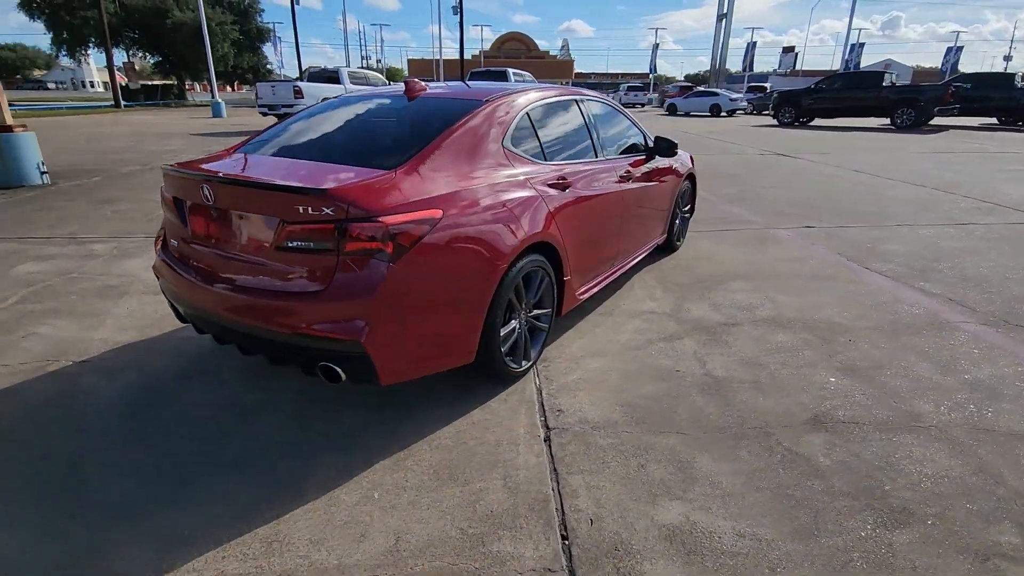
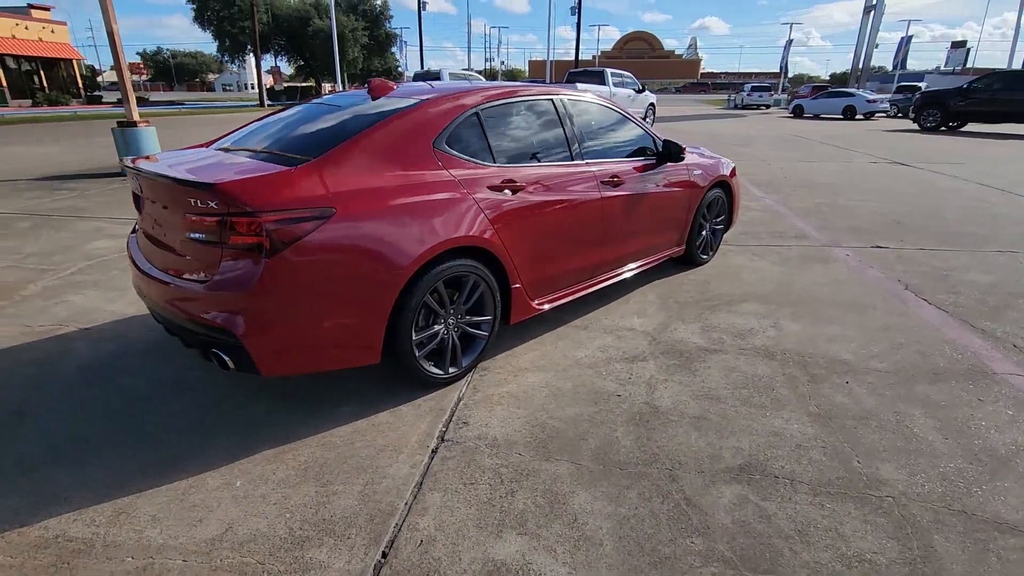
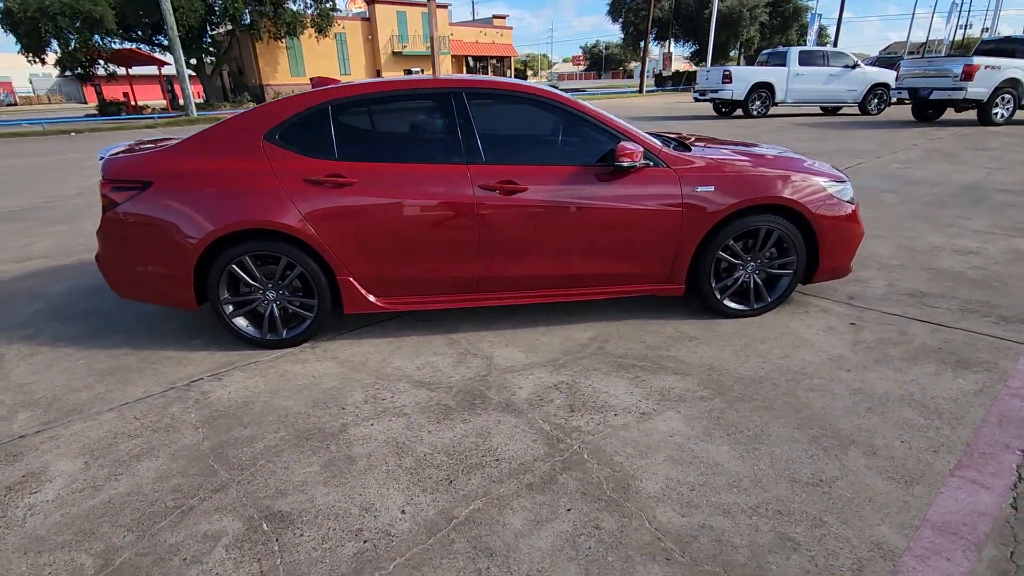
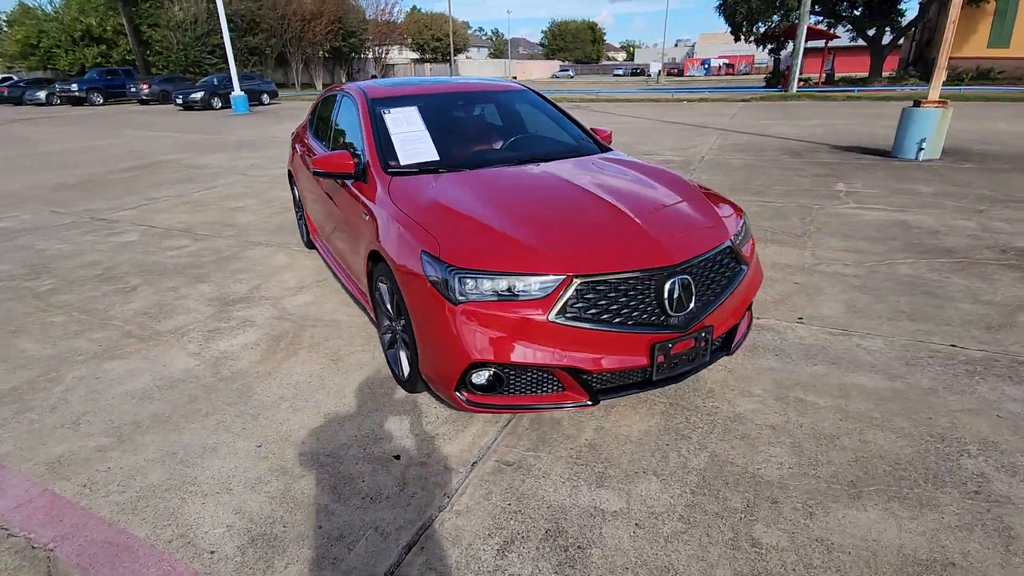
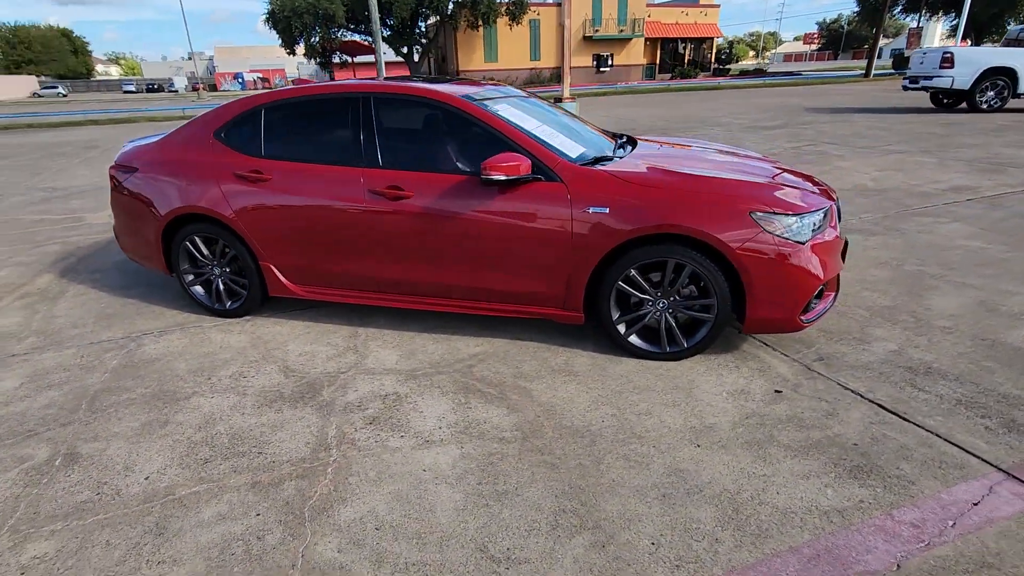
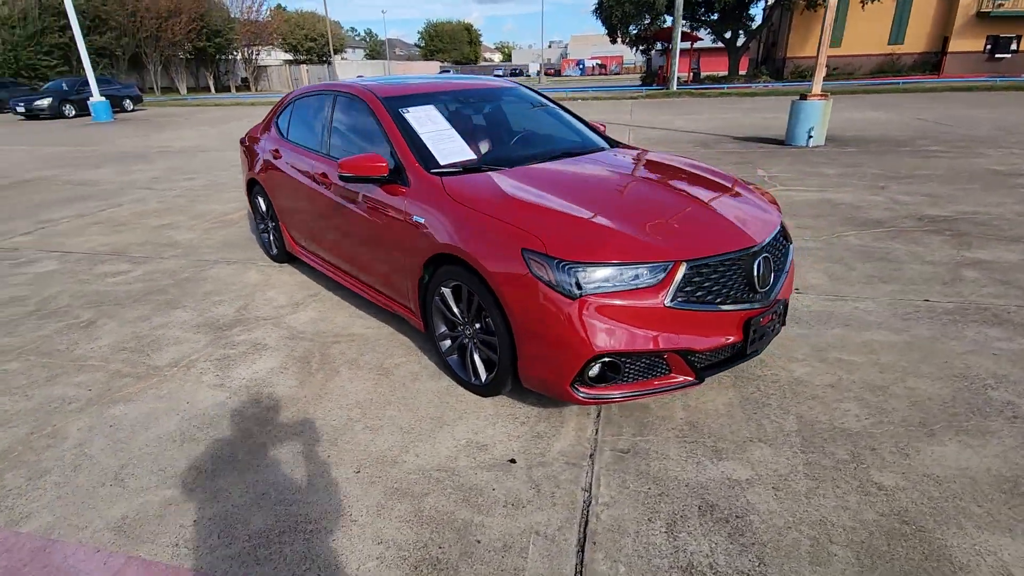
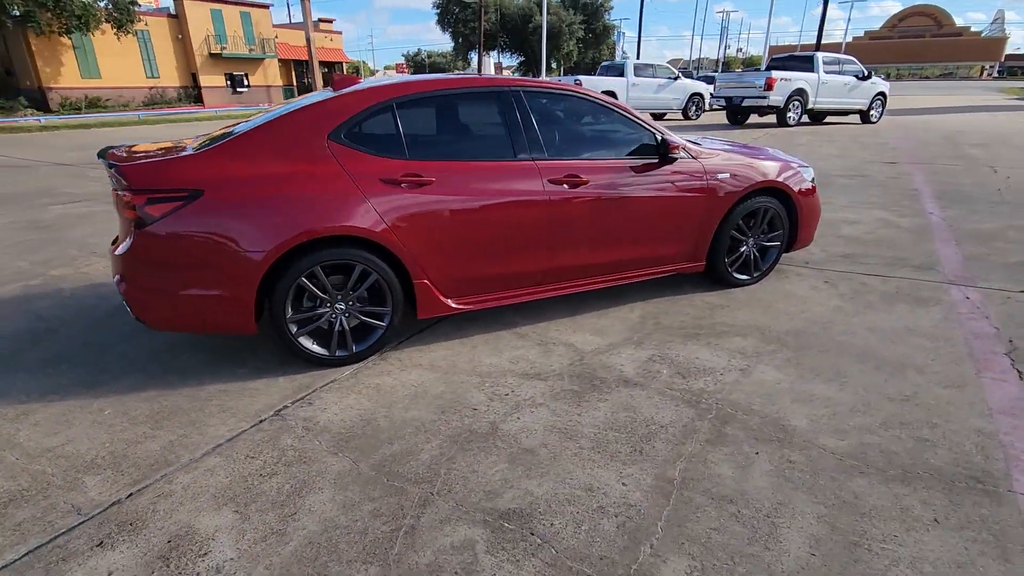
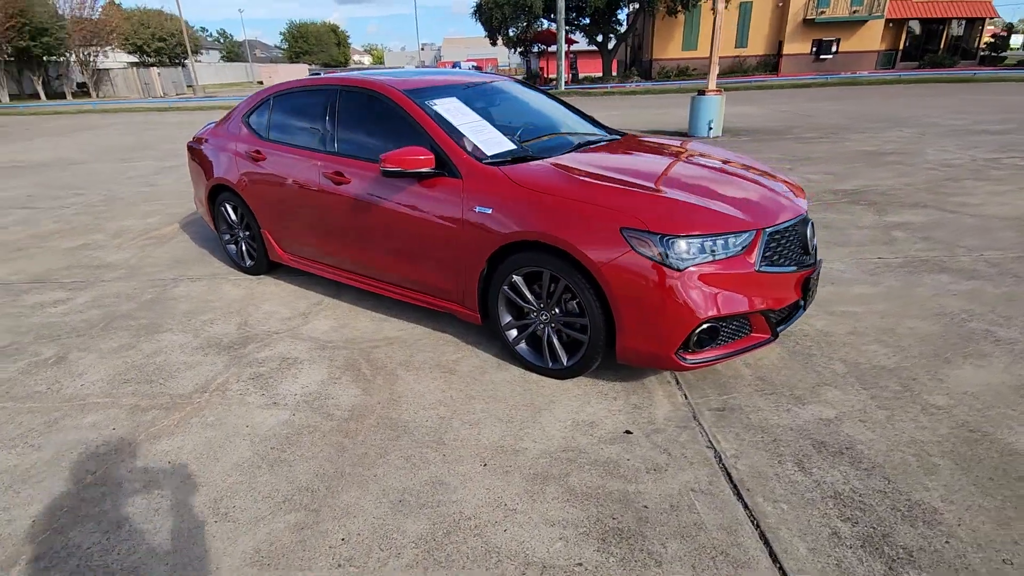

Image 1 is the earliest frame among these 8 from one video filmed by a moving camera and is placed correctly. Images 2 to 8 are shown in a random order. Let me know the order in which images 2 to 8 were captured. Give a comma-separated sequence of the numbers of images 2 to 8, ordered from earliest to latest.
2, 7, 3, 5, 8, 6, 4
